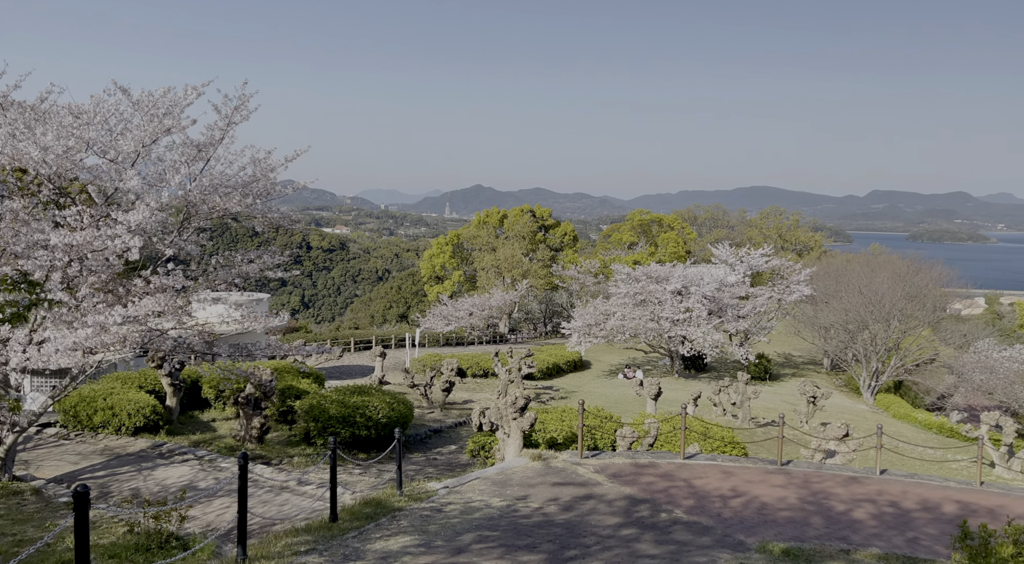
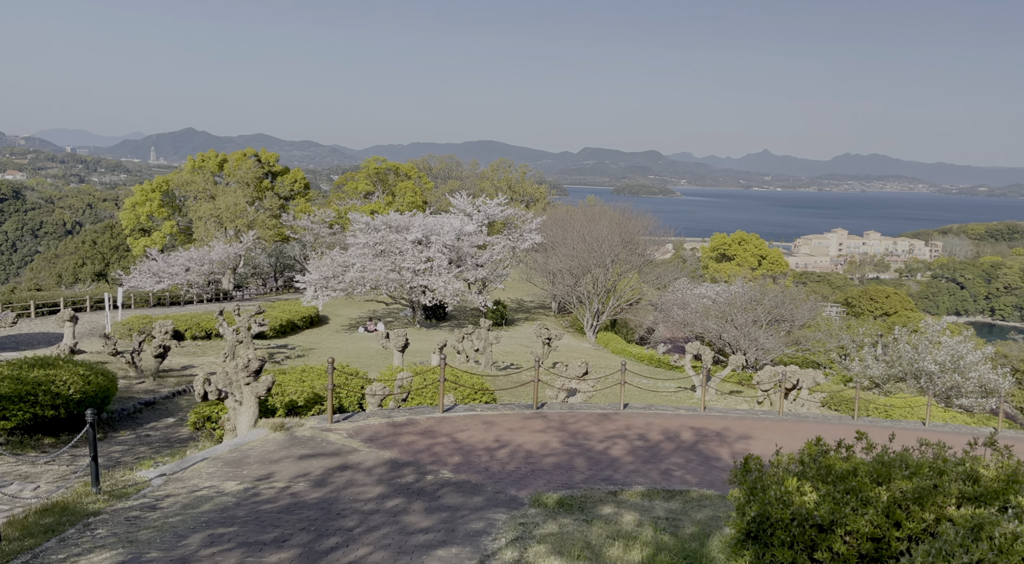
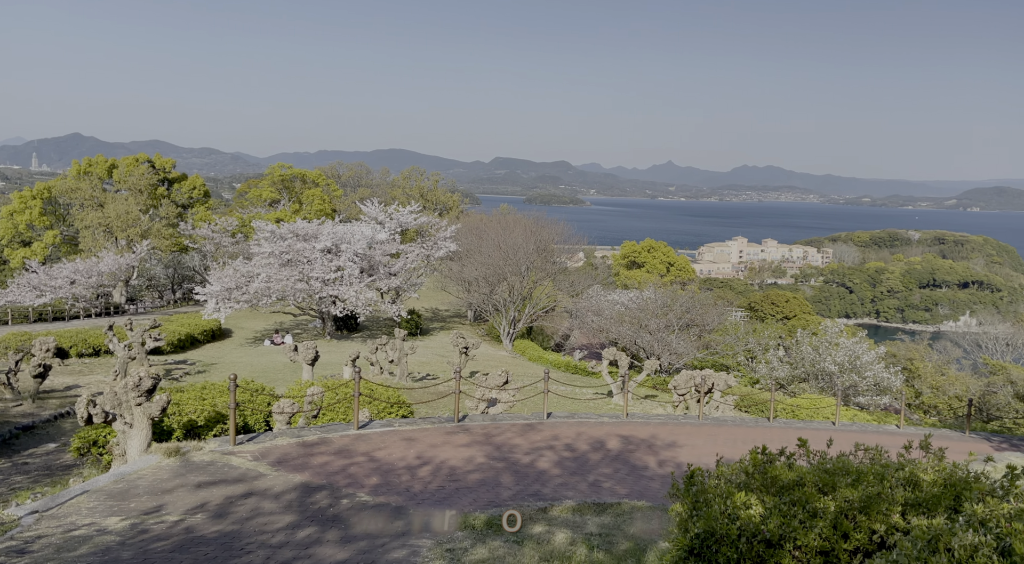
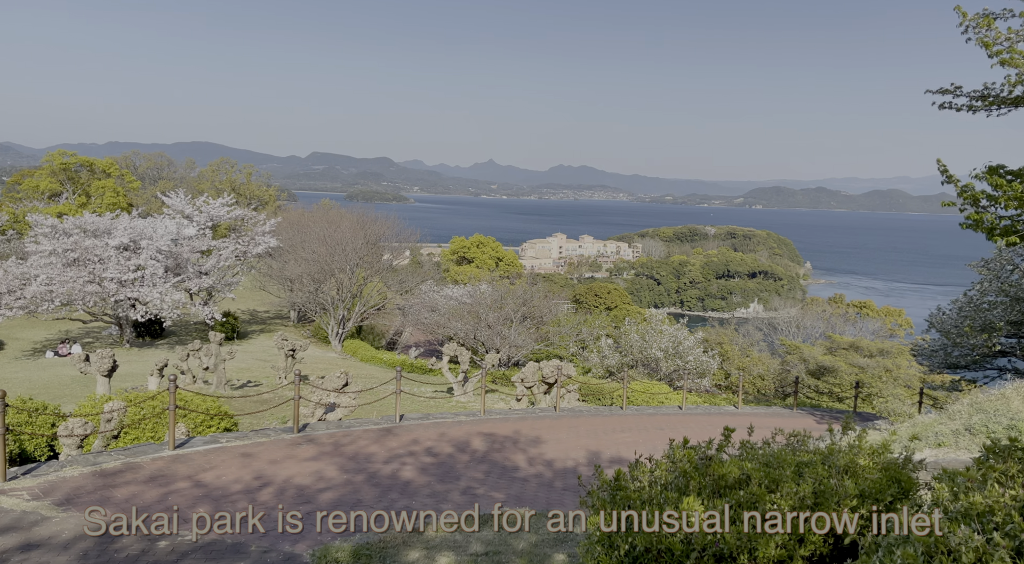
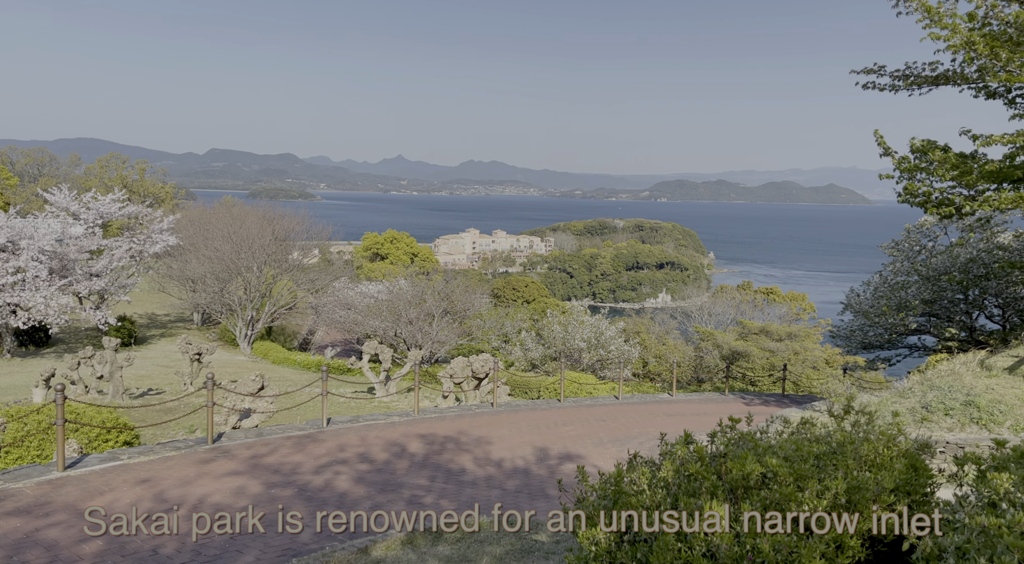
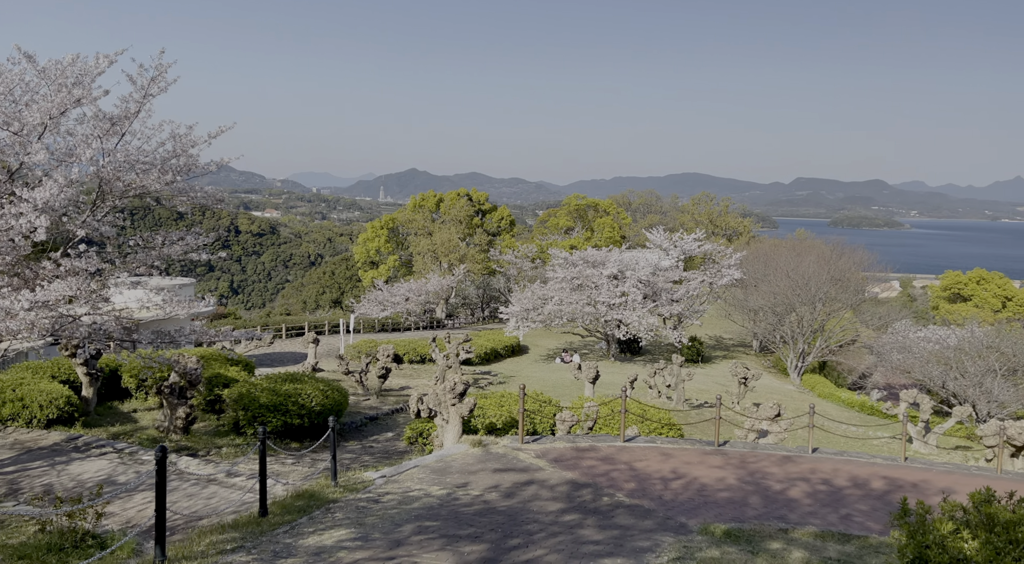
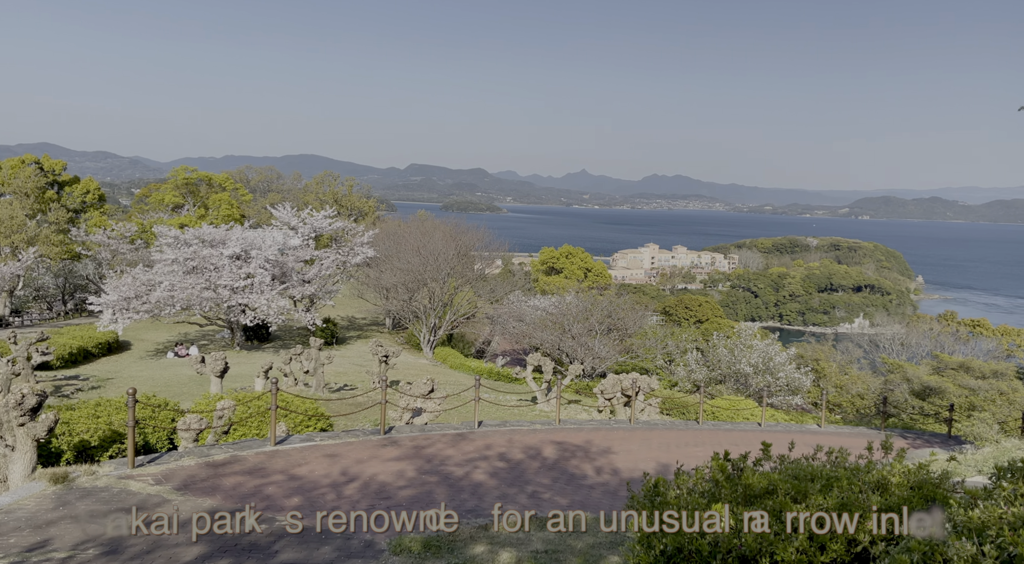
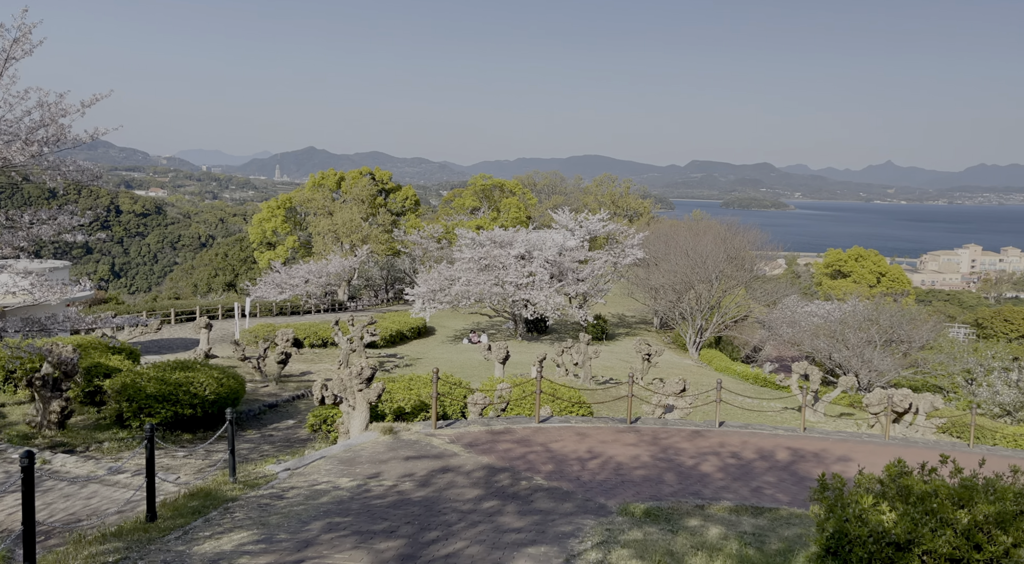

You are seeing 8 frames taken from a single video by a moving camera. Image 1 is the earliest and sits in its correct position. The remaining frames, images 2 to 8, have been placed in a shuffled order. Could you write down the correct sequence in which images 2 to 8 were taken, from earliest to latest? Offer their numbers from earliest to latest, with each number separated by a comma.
6, 8, 2, 3, 7, 4, 5
